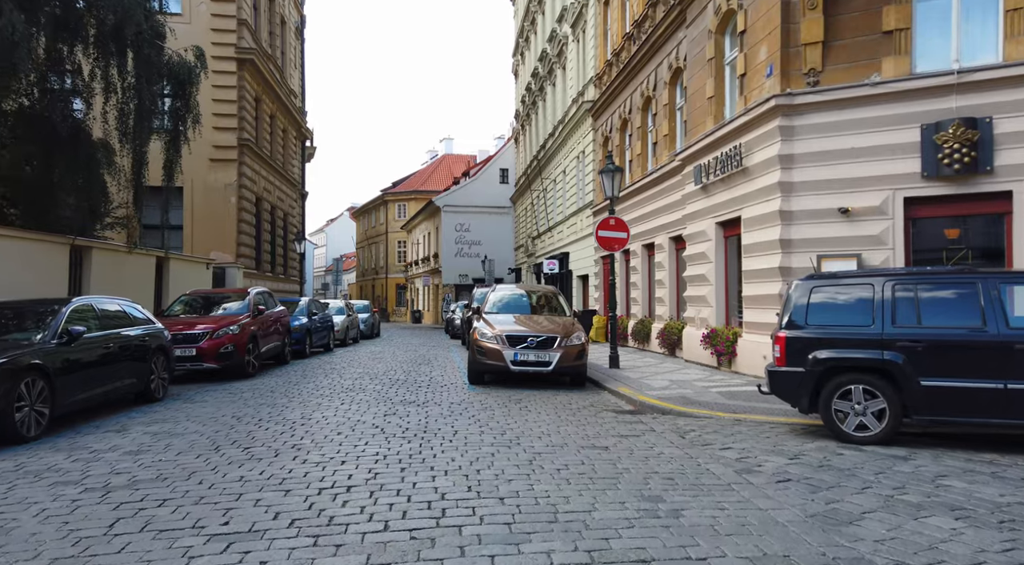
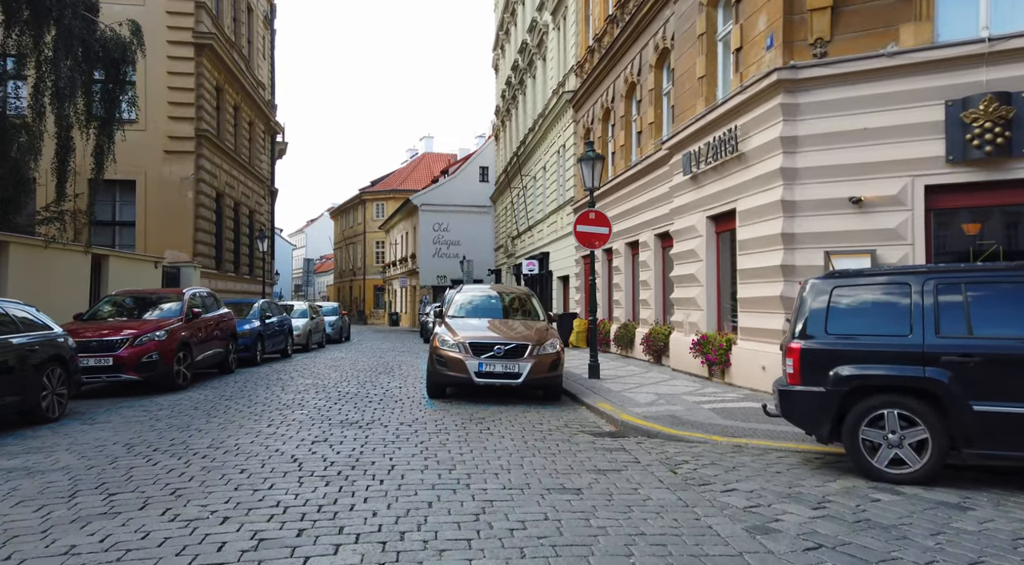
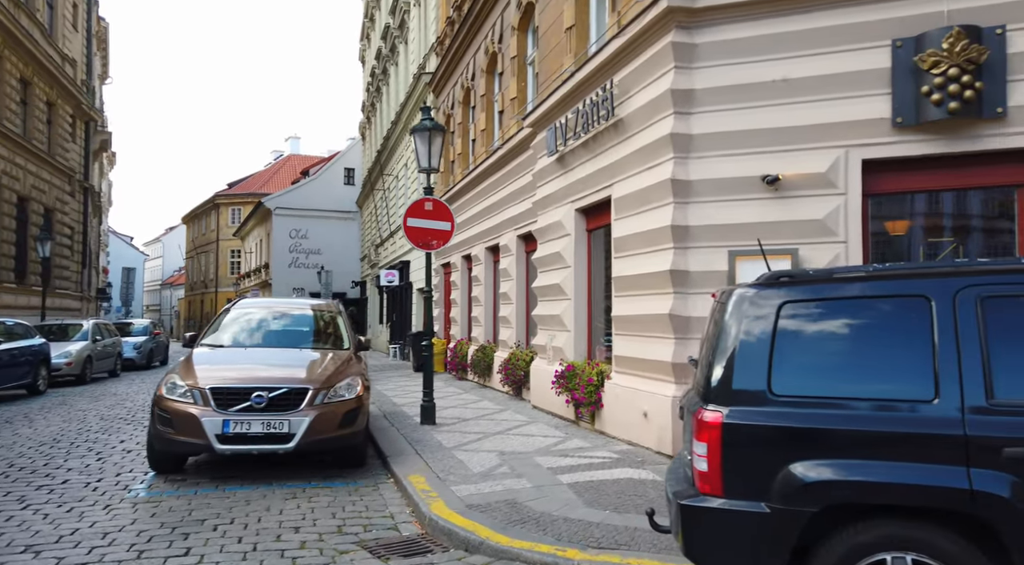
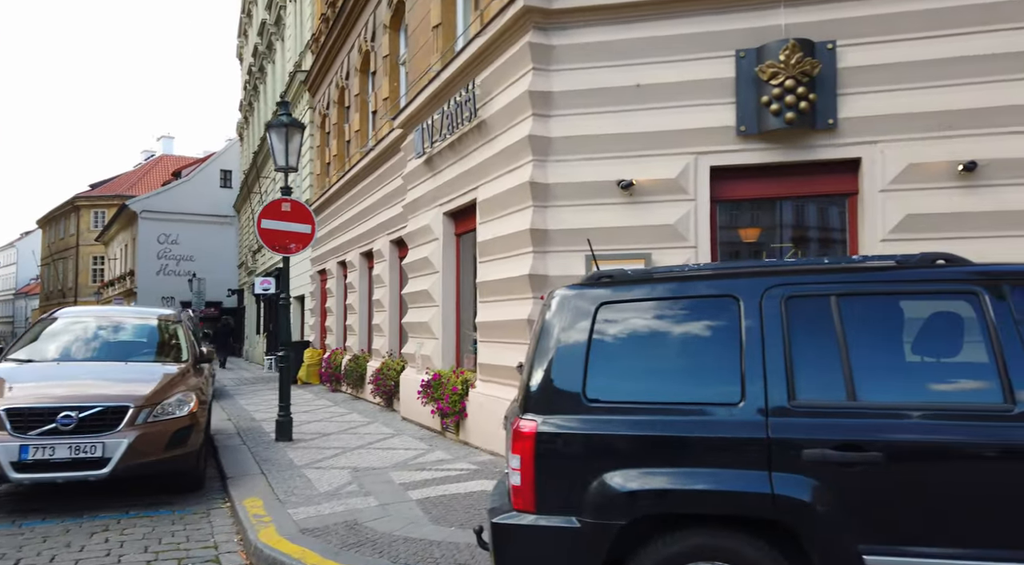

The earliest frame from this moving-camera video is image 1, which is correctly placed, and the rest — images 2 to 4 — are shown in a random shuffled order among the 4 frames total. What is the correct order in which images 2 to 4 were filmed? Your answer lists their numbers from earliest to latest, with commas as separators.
2, 3, 4
